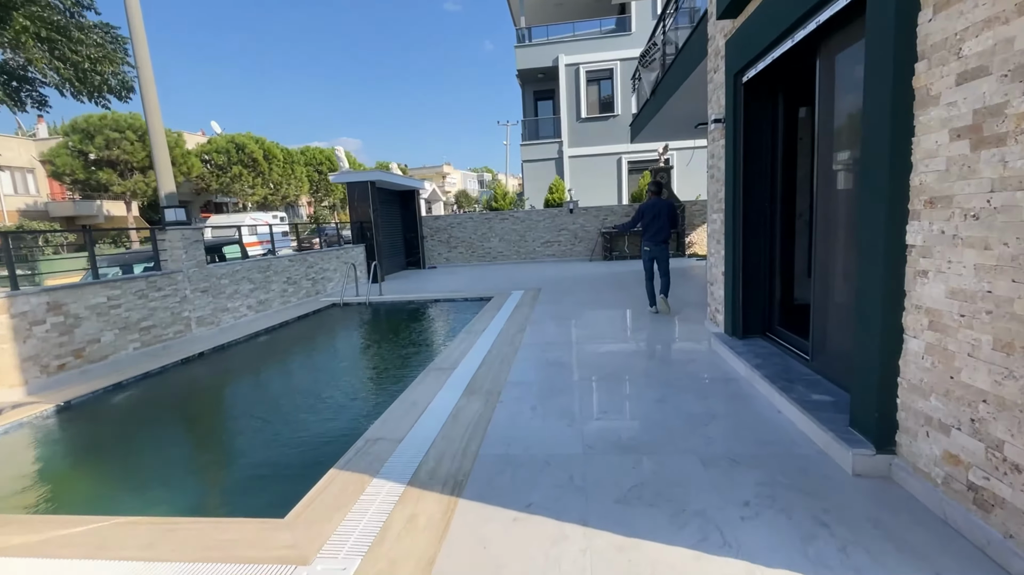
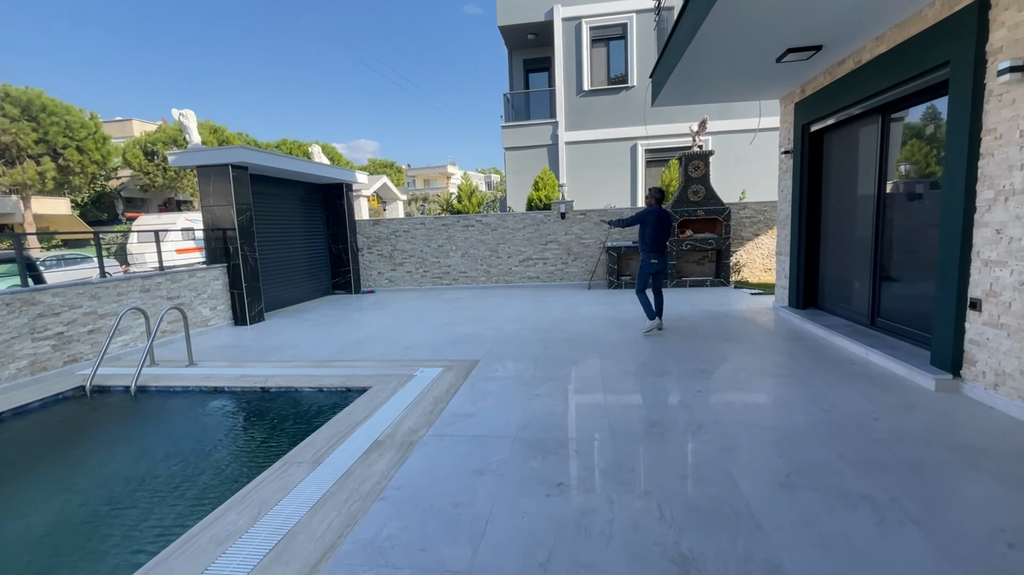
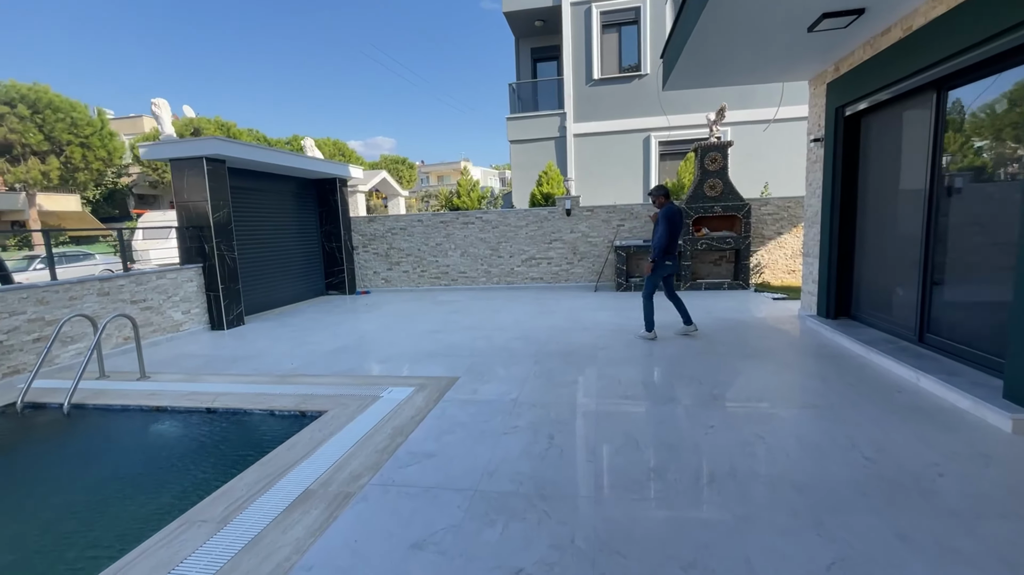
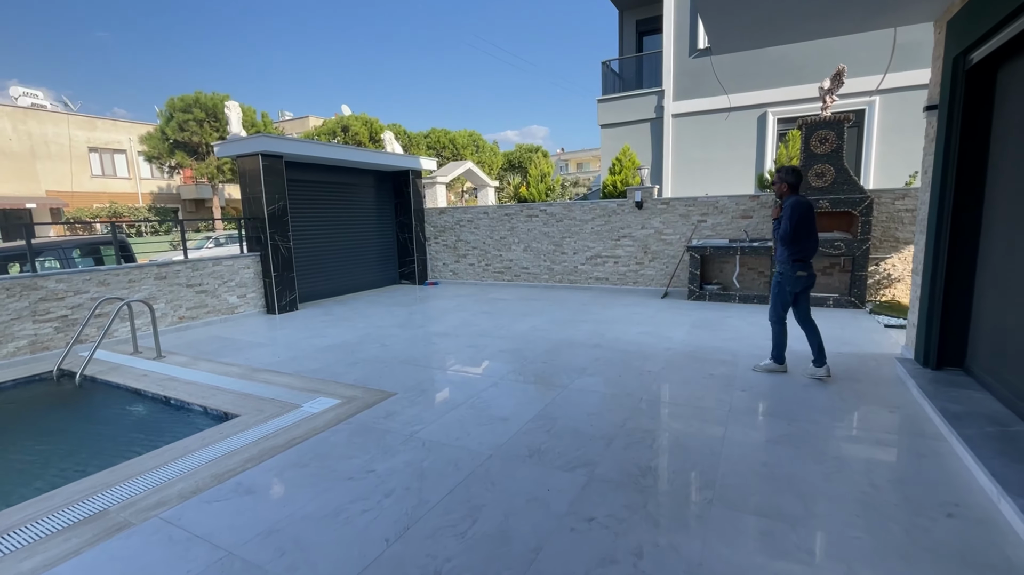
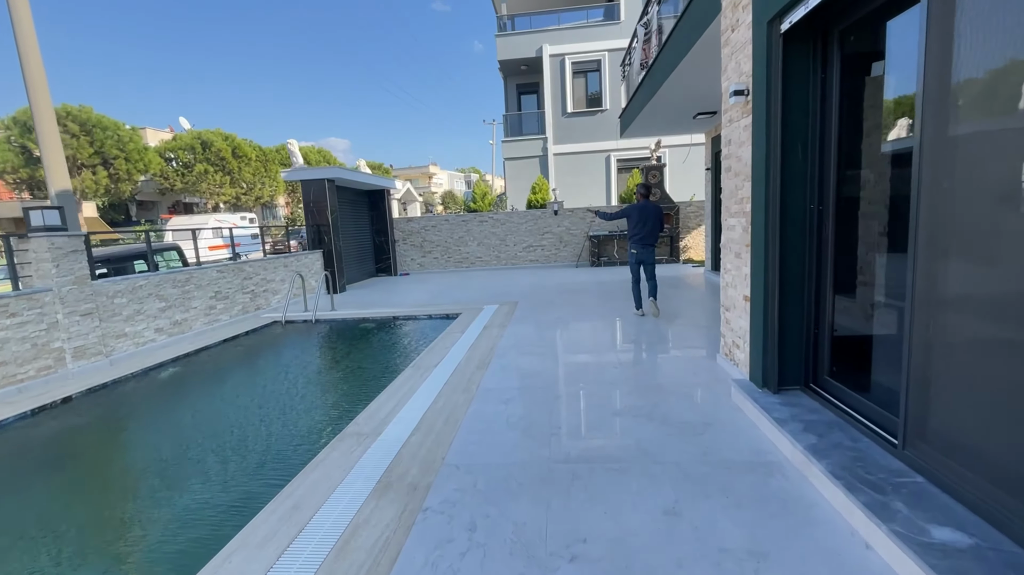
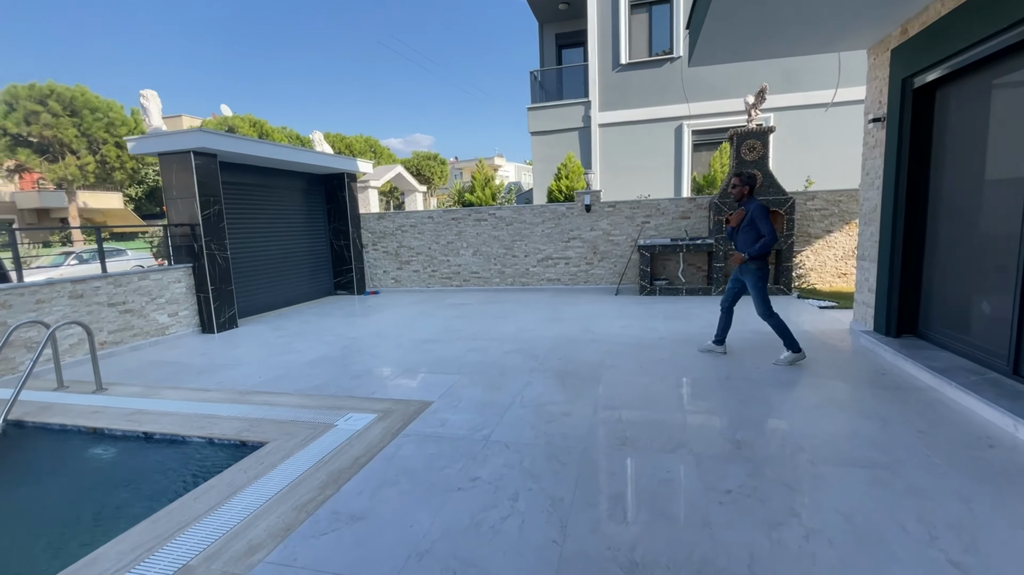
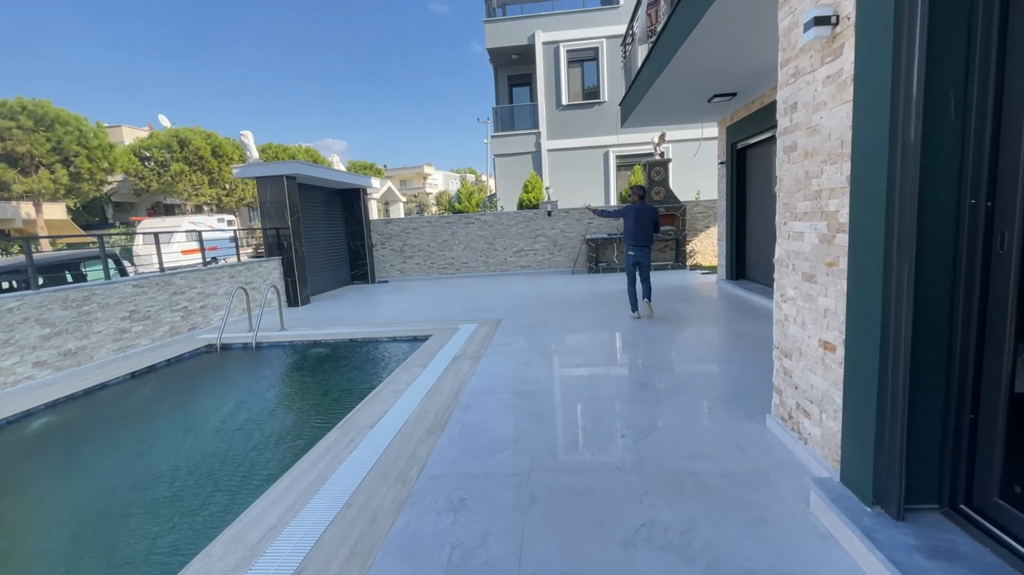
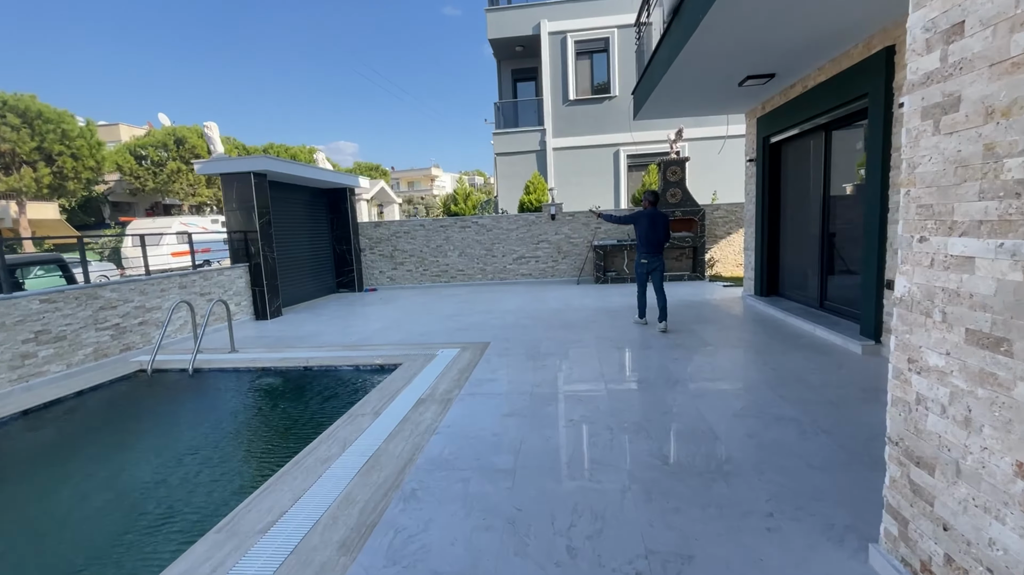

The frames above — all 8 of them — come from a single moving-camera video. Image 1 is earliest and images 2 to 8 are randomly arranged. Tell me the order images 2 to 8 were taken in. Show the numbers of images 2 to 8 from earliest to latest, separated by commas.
5, 7, 8, 2, 3, 6, 4
